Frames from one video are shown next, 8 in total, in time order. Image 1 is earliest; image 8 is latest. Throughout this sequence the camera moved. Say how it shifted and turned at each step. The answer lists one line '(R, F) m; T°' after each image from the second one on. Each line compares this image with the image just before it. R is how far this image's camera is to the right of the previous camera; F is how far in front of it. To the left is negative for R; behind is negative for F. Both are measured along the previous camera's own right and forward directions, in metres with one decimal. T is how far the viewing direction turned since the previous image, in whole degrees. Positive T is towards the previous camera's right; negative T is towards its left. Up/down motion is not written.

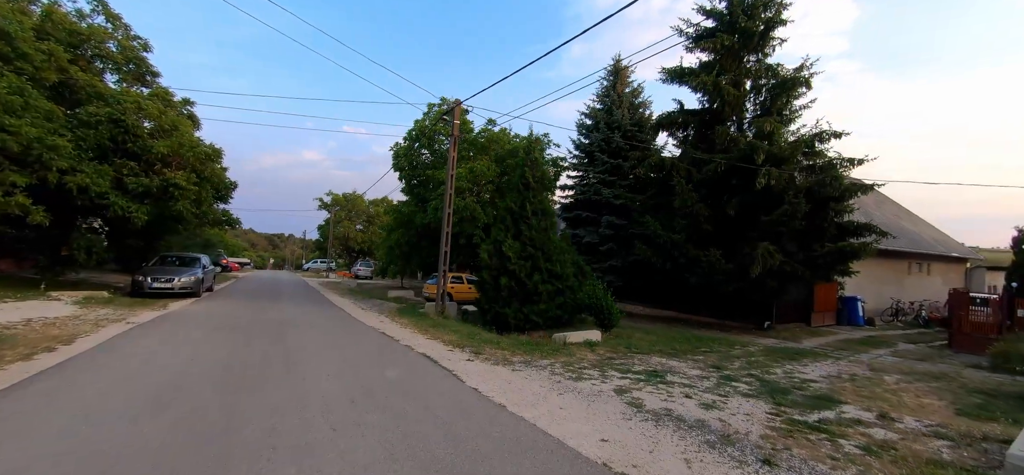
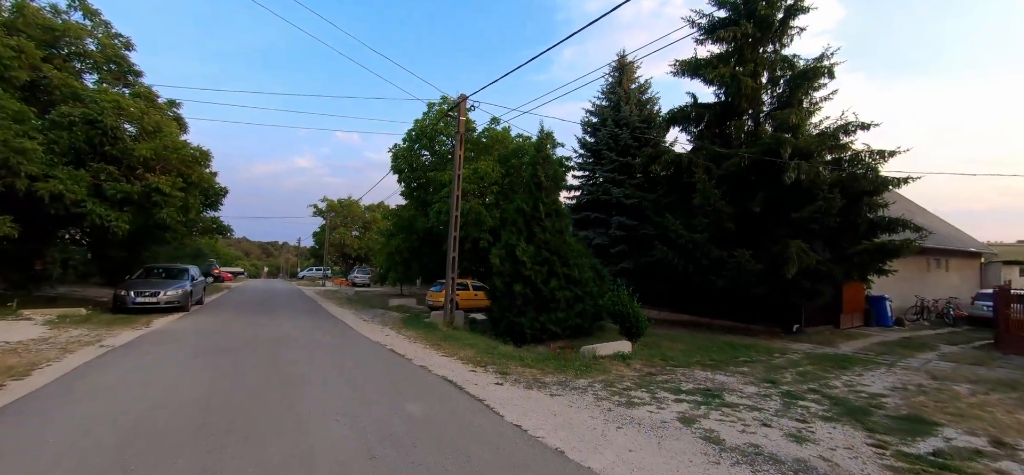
(-0.5, +1.1) m; +1°
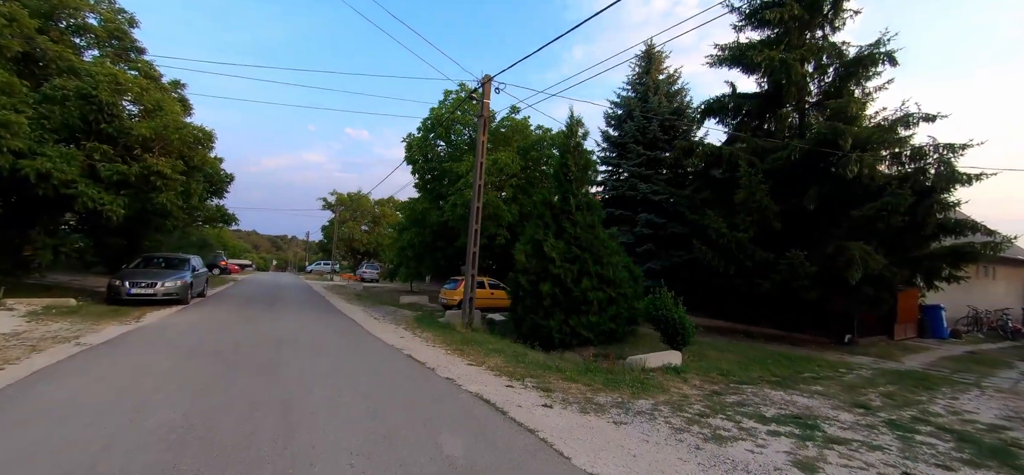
(-0.5, +1.3) m; -1°
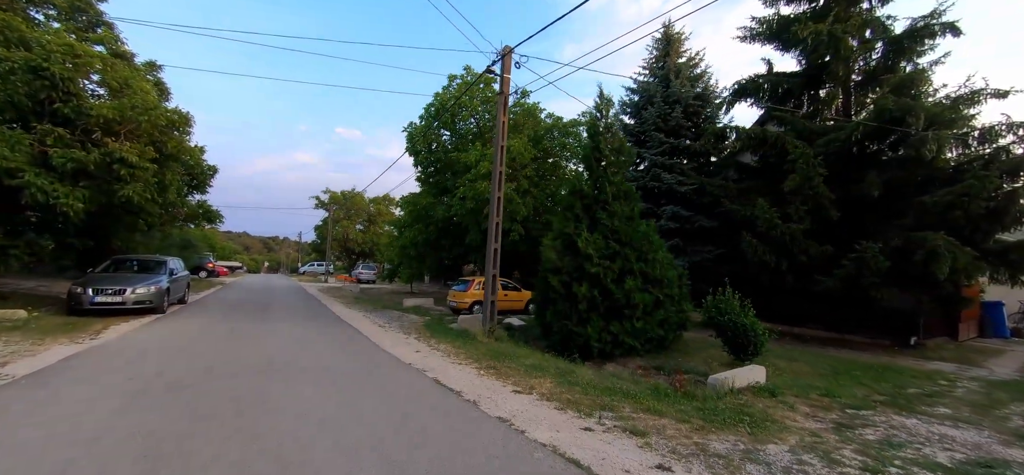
(-0.8, +1.7) m; +1°
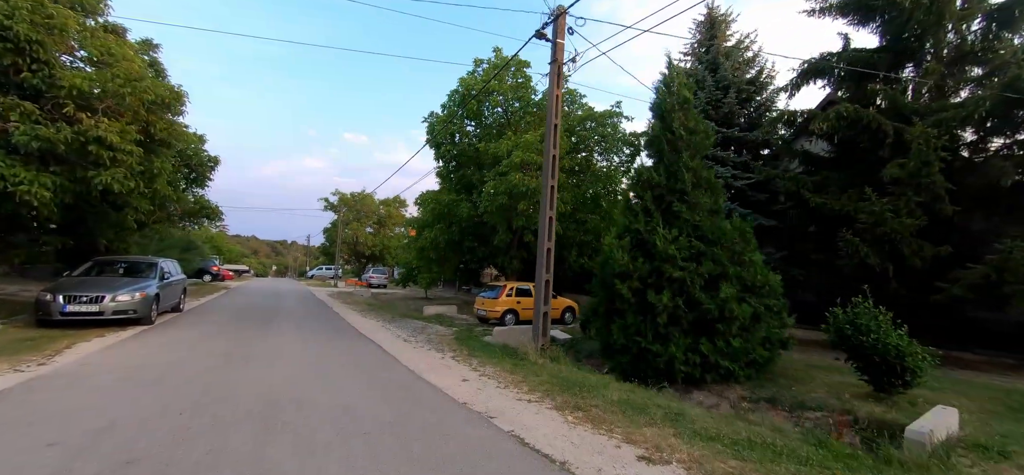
(-1.0, +2.0) m; -1°
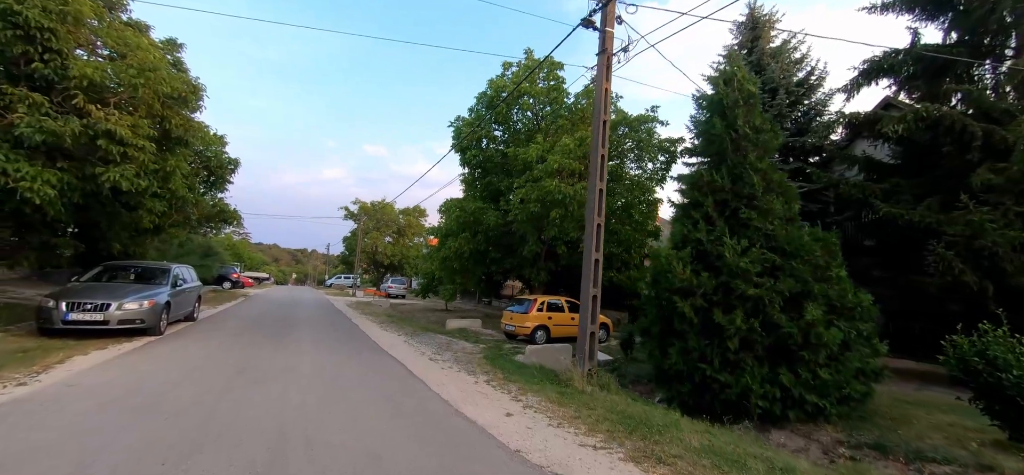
(-0.5, +1.0) m; -2°
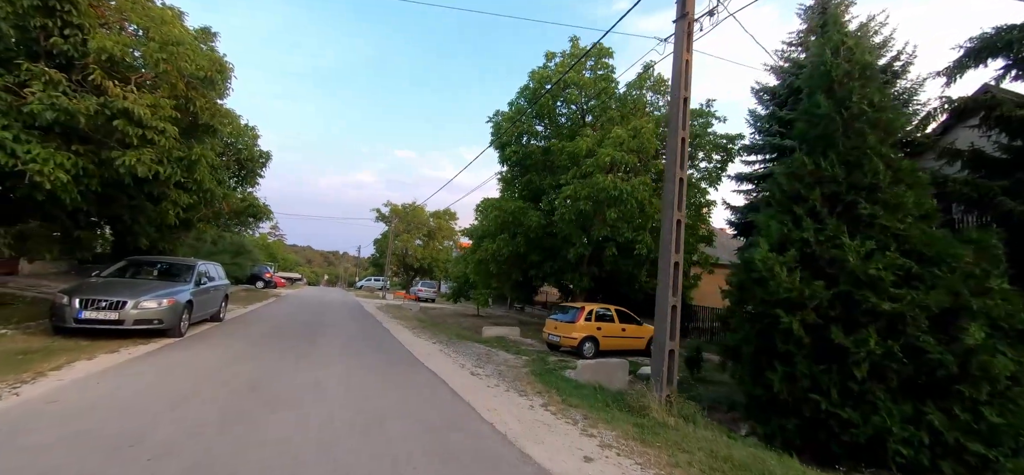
(-0.5, +1.2) m; -3°
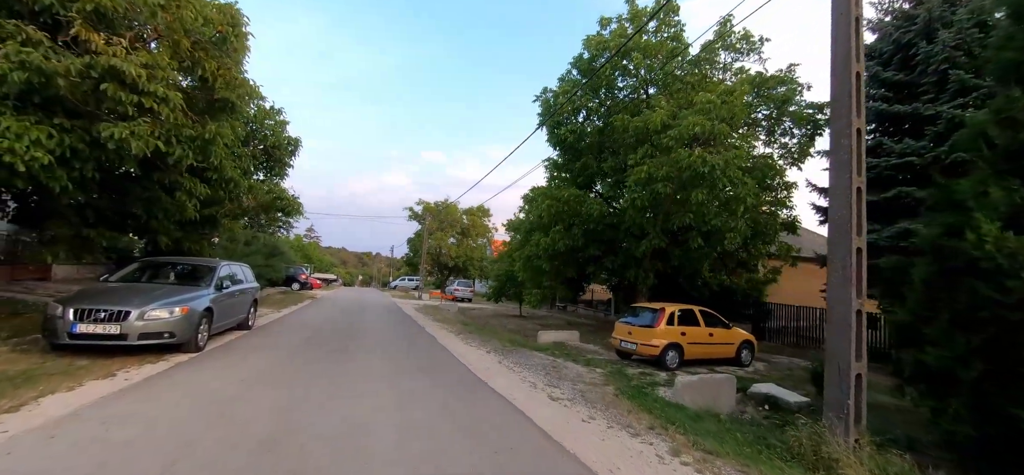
(-0.8, +1.9) m; -4°
